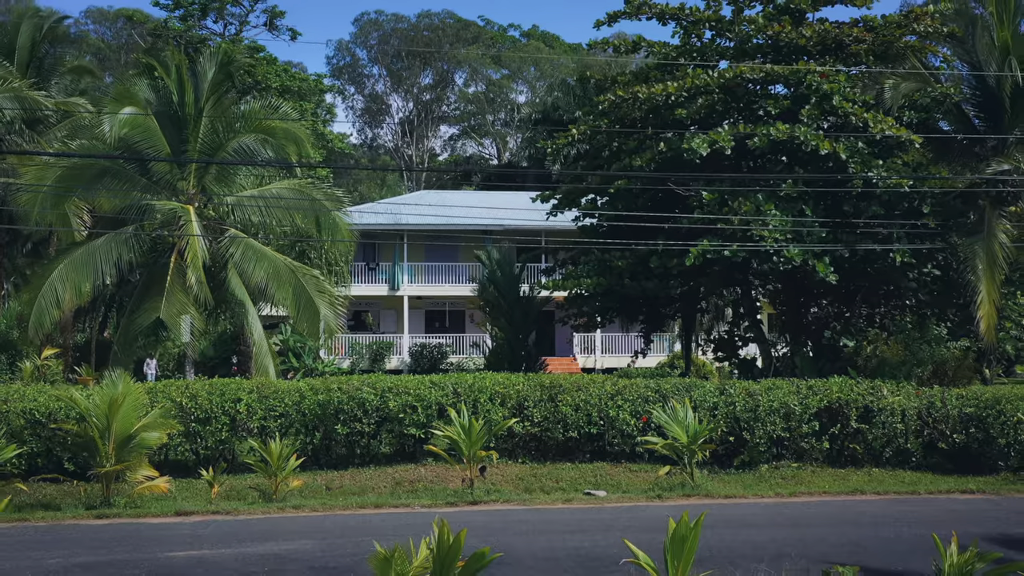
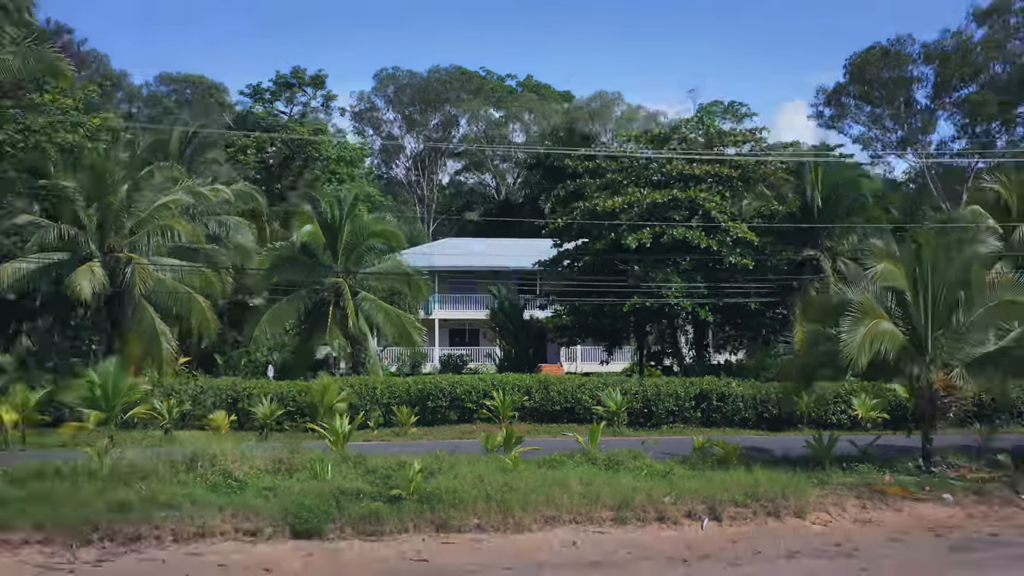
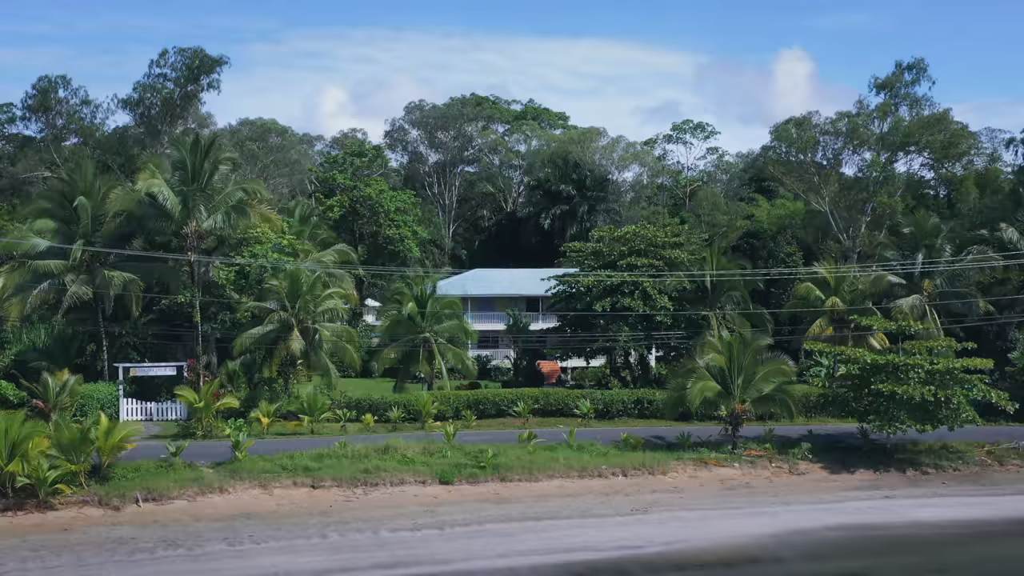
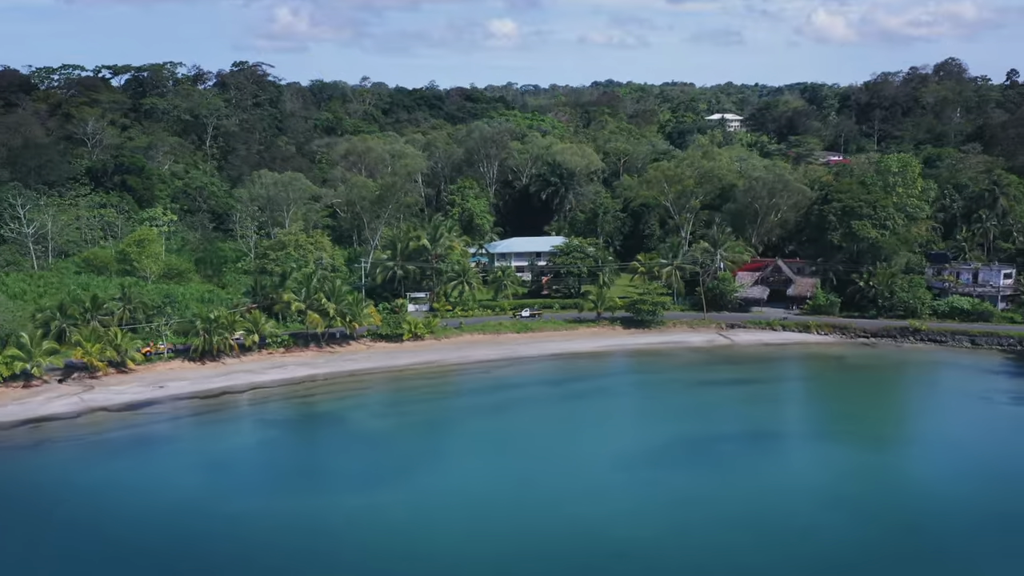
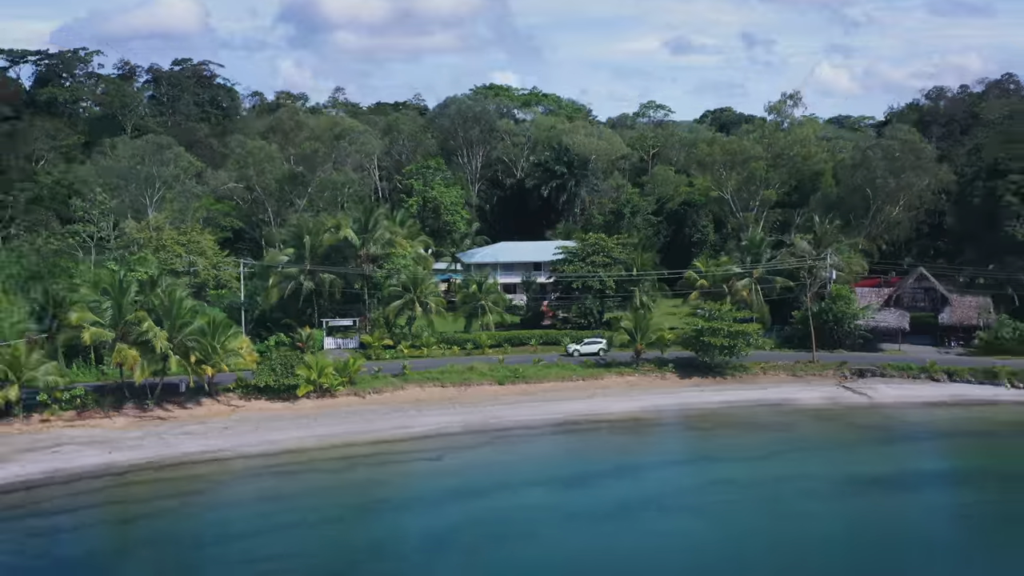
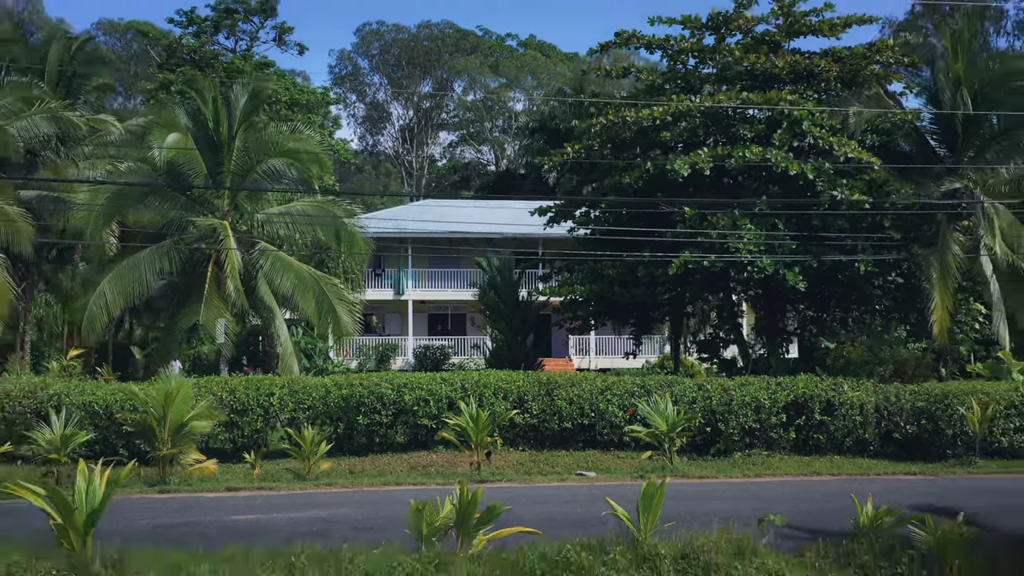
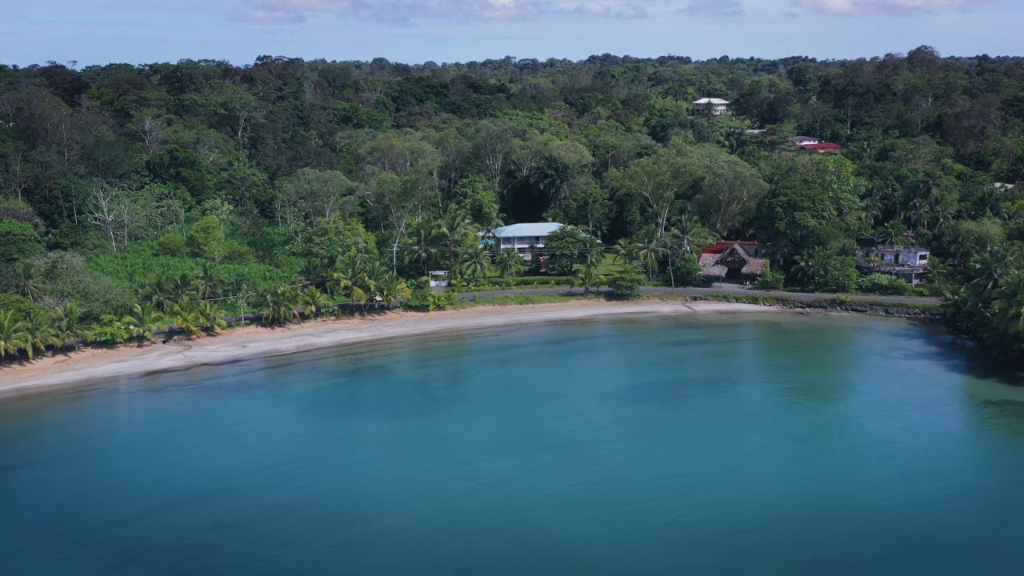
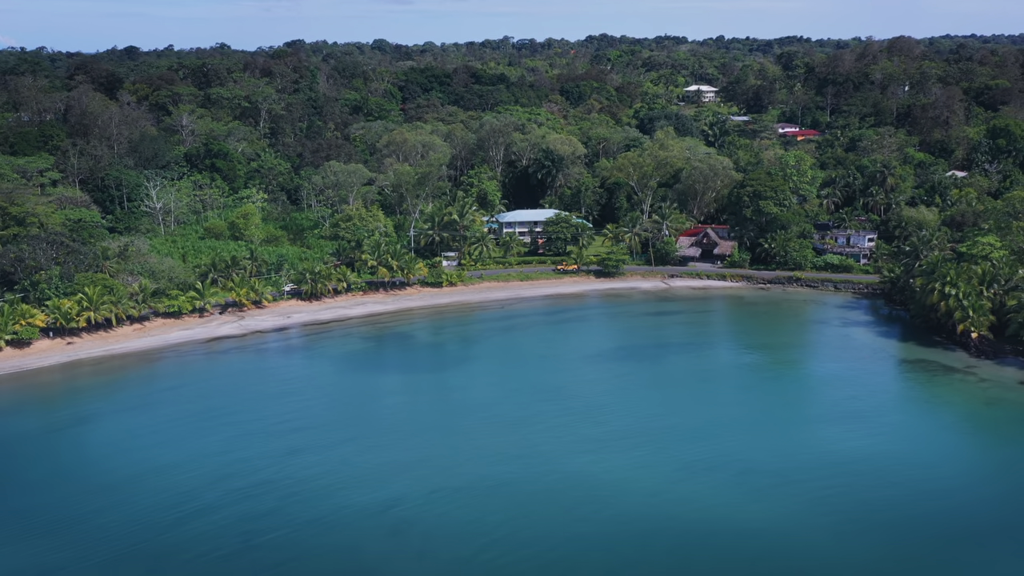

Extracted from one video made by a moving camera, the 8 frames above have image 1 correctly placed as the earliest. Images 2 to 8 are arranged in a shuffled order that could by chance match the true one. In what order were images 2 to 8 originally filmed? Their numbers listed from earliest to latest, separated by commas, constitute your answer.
6, 2, 3, 5, 4, 7, 8
